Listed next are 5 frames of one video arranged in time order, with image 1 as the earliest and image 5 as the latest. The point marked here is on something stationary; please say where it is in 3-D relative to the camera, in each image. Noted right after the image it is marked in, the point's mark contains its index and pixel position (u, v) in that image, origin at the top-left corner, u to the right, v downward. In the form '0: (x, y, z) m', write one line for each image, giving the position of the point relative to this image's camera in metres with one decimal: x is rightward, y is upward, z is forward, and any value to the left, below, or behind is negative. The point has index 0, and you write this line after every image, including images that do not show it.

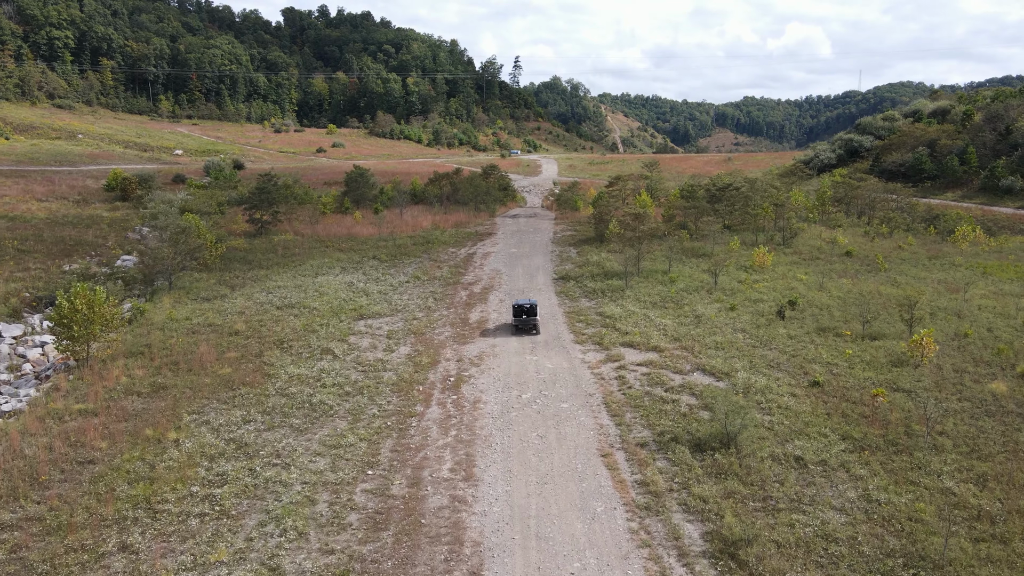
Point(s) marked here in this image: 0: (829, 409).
0: (+4.6, -1.8, +11.1) m
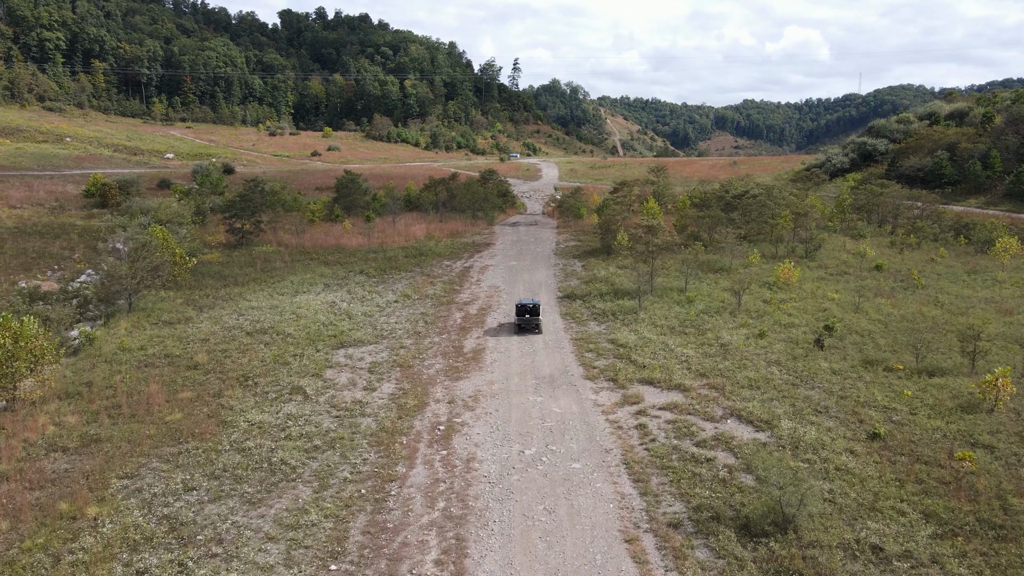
0: (+4.7, -2.2, +9.1) m
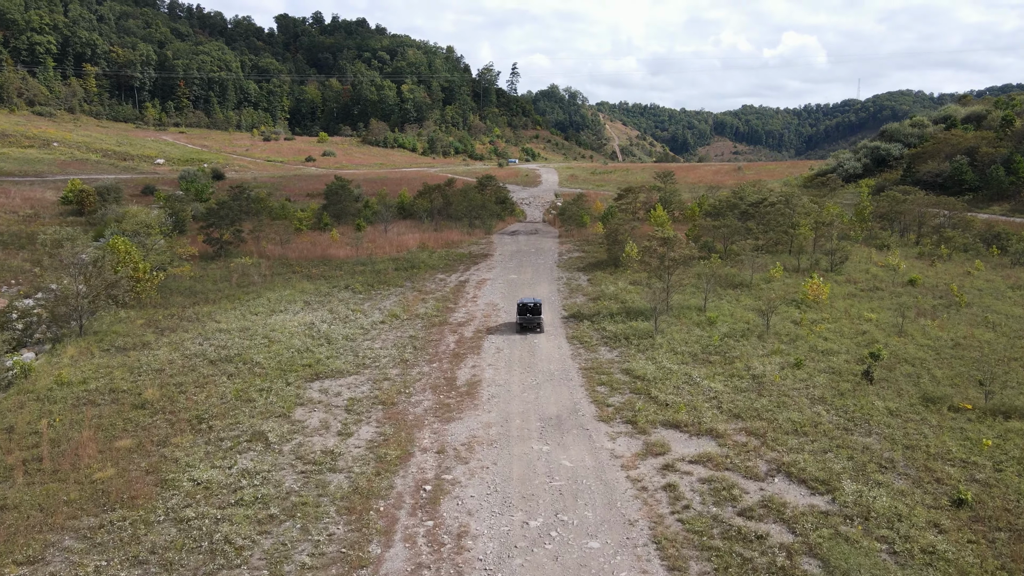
0: (+4.7, -2.6, +7.2) m
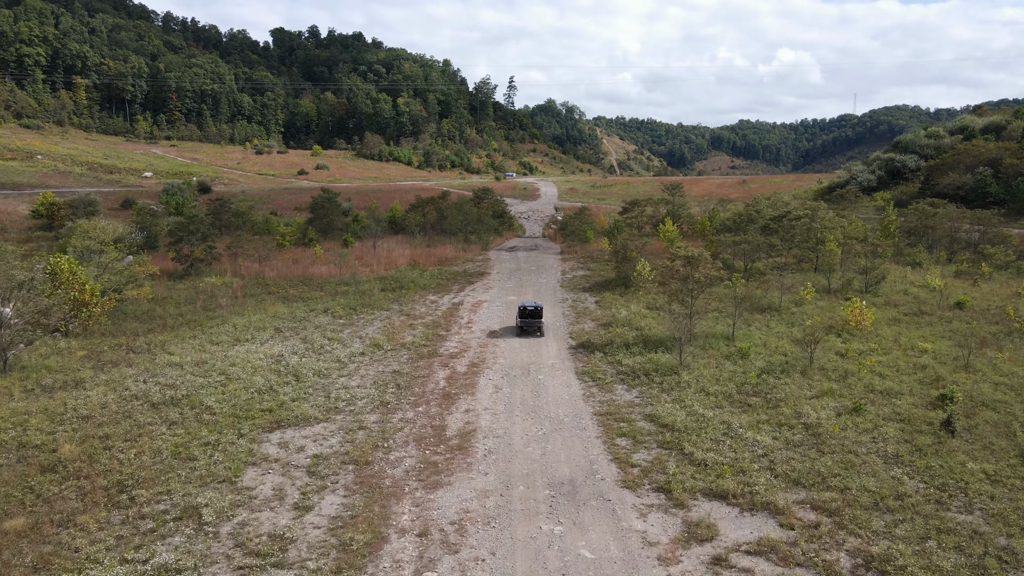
0: (+4.7, -2.9, +5.0) m
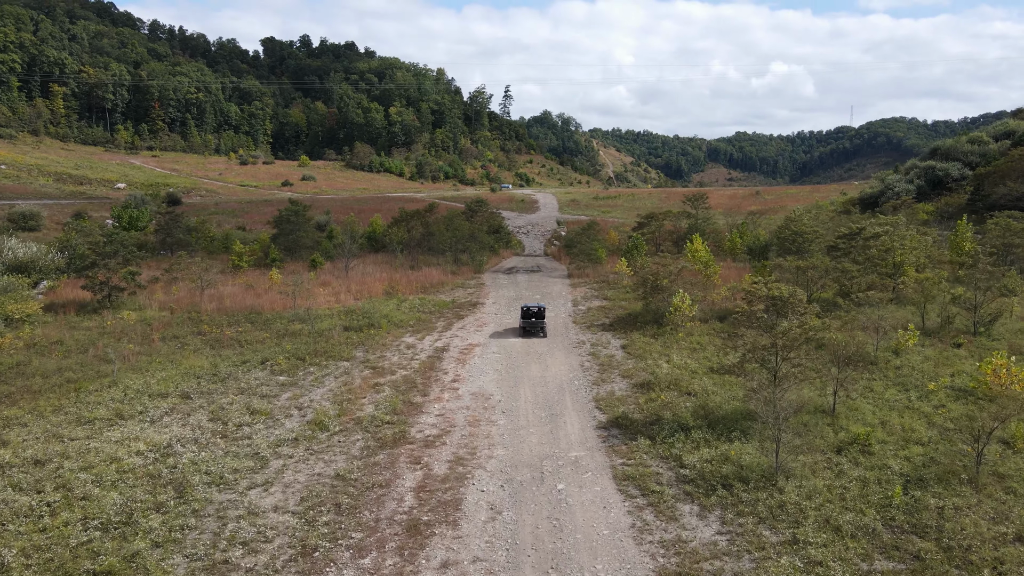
0: (+4.8, -3.4, +0.4) m
